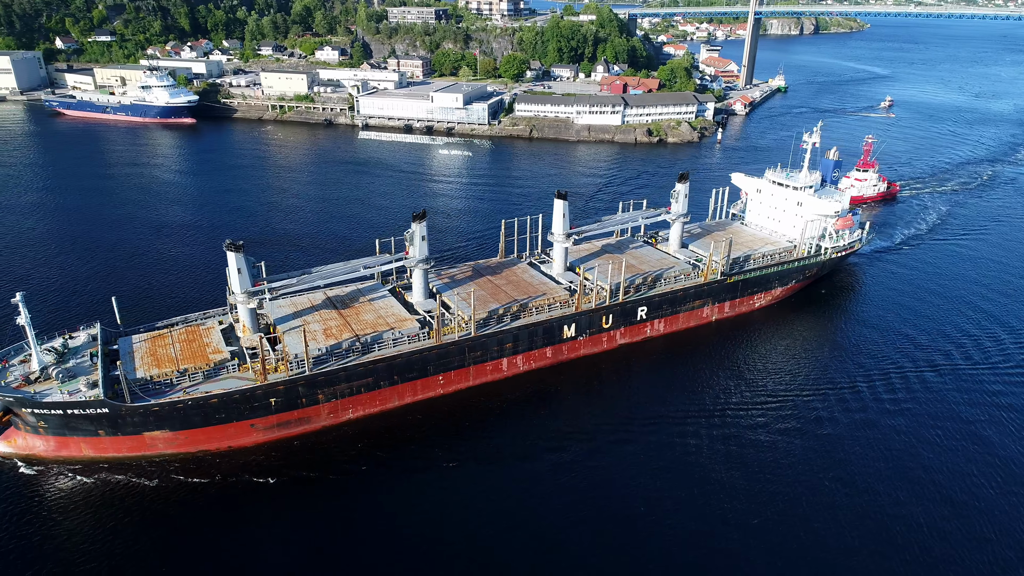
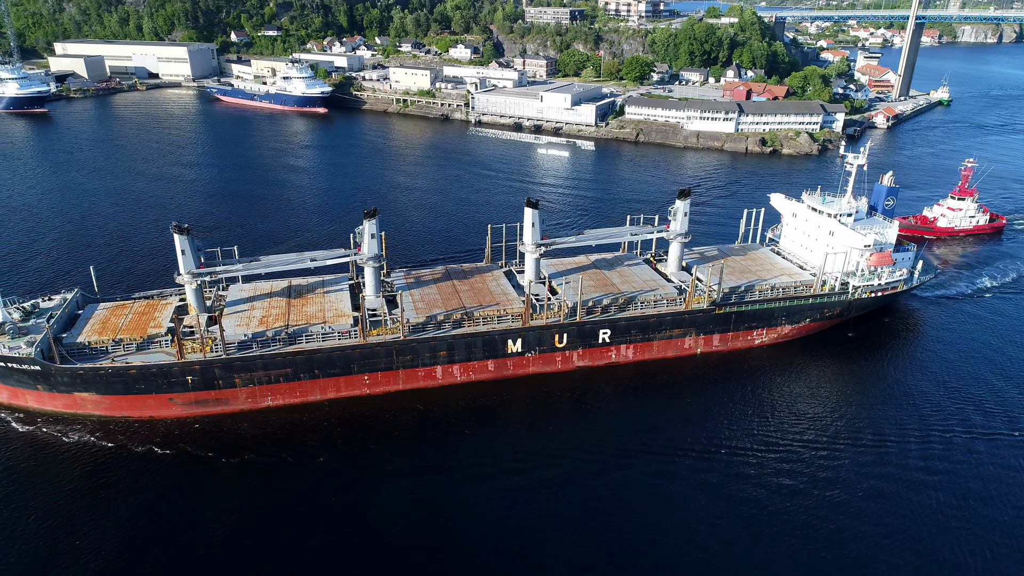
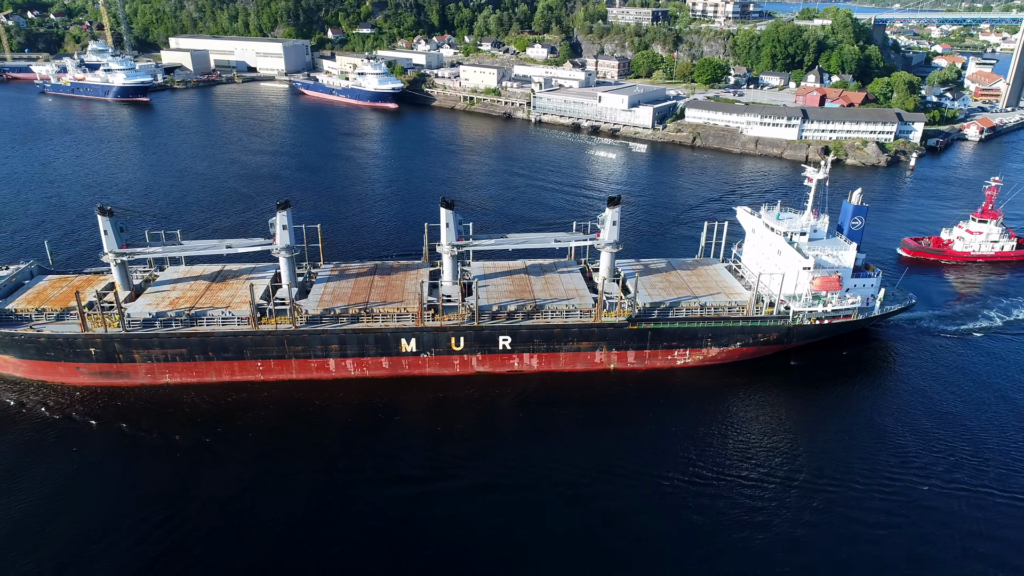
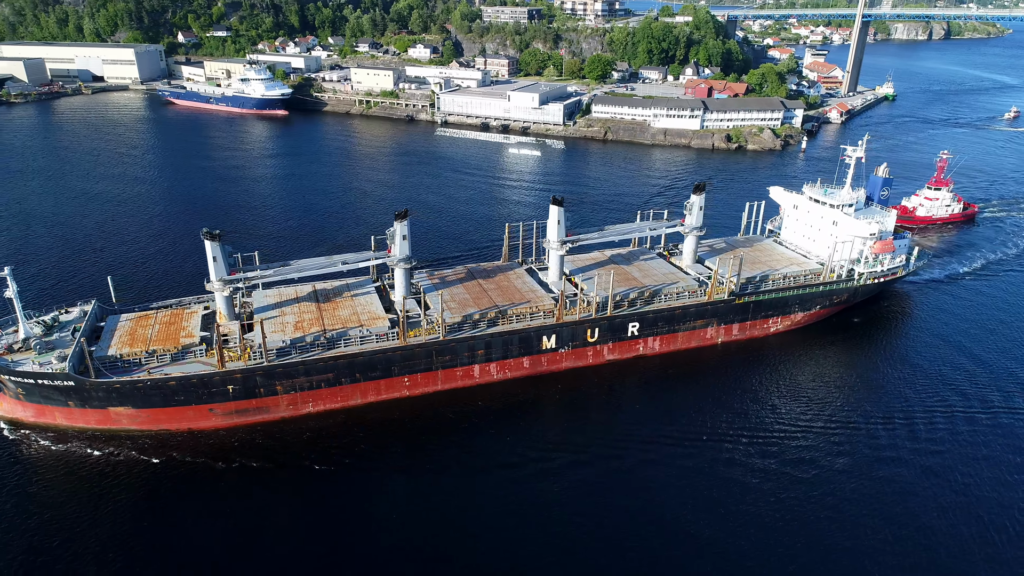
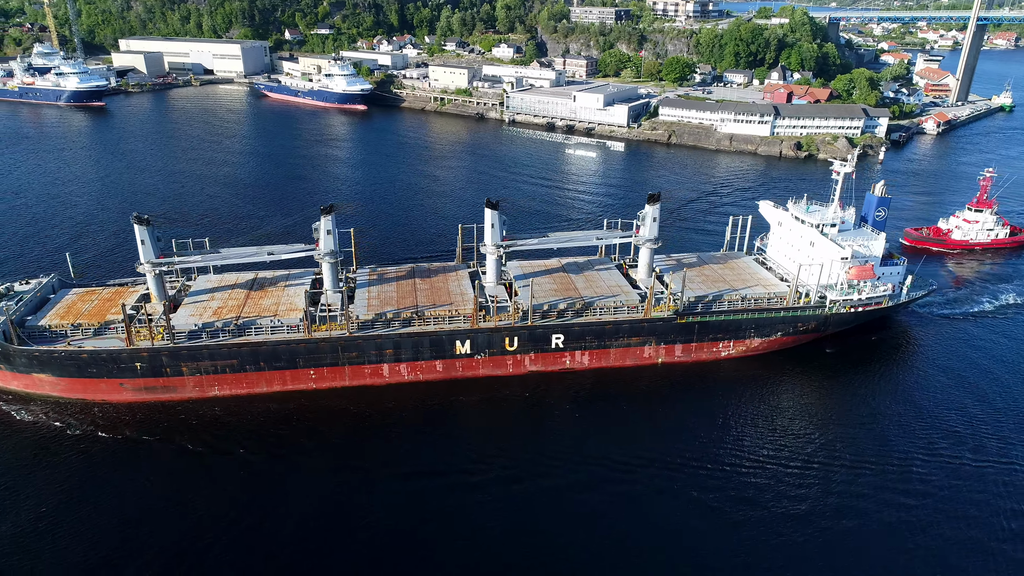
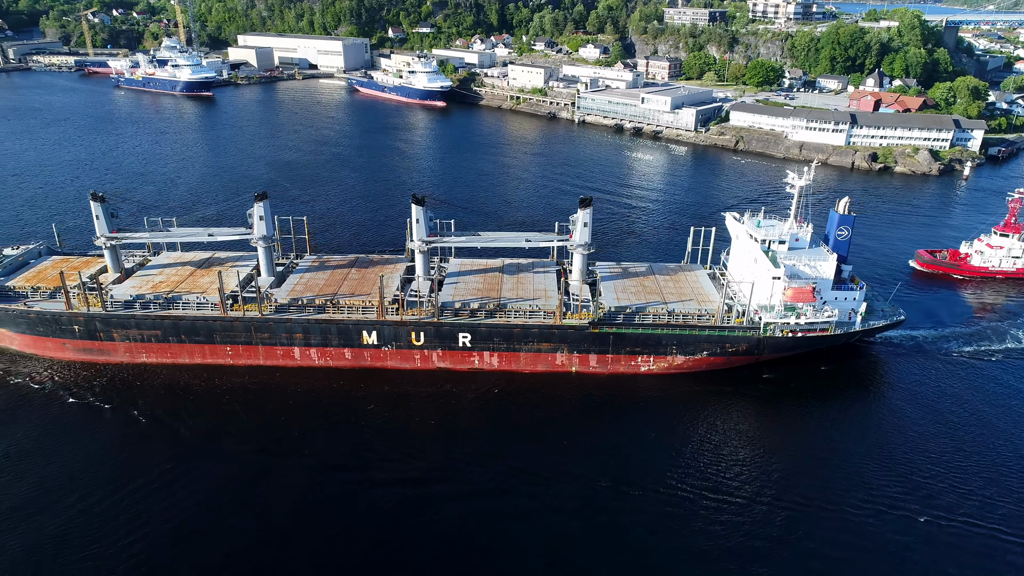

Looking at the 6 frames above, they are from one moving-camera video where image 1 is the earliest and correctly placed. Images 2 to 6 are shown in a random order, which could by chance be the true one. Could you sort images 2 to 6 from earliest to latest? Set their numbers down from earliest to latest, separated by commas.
4, 2, 5, 3, 6
